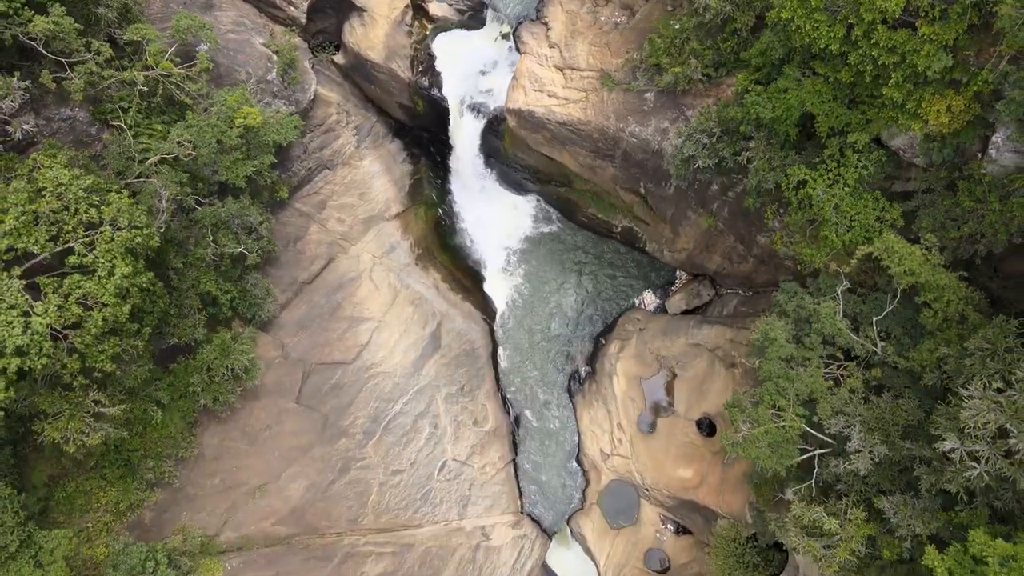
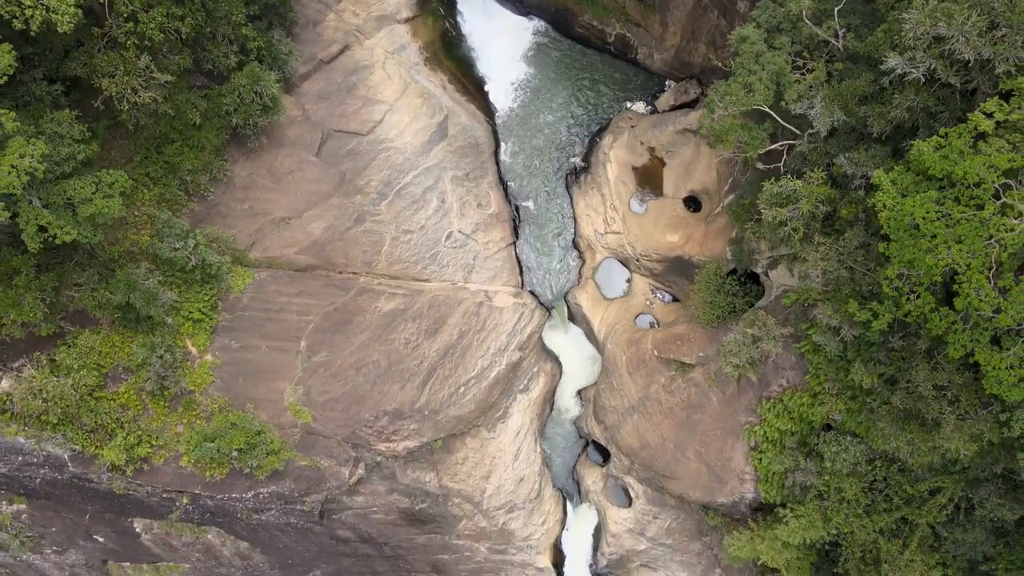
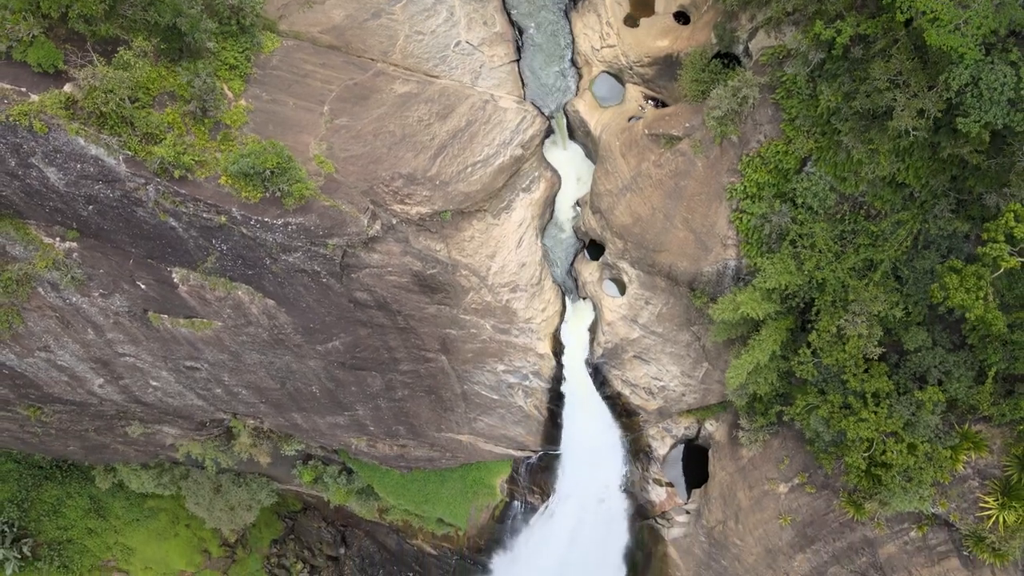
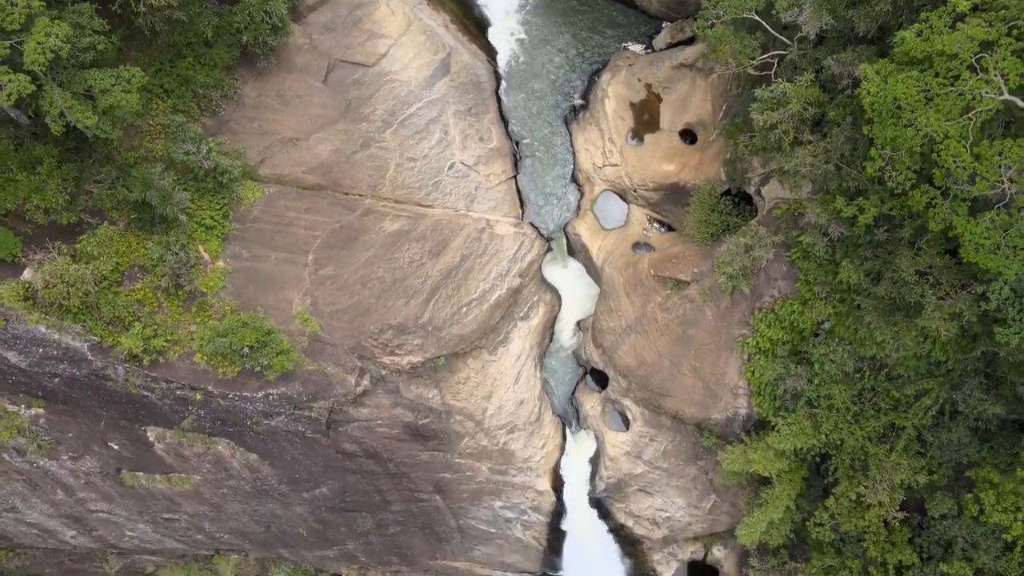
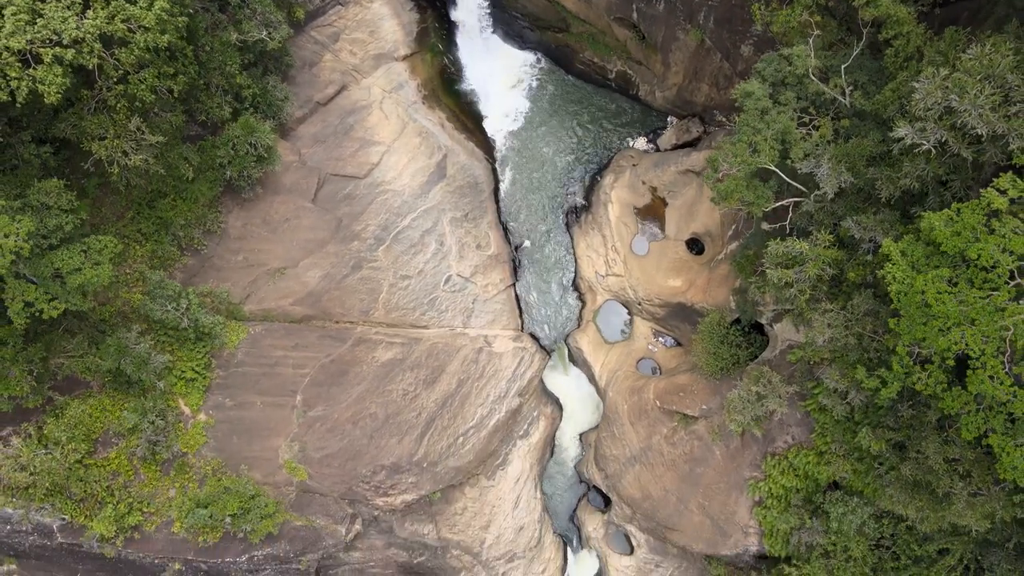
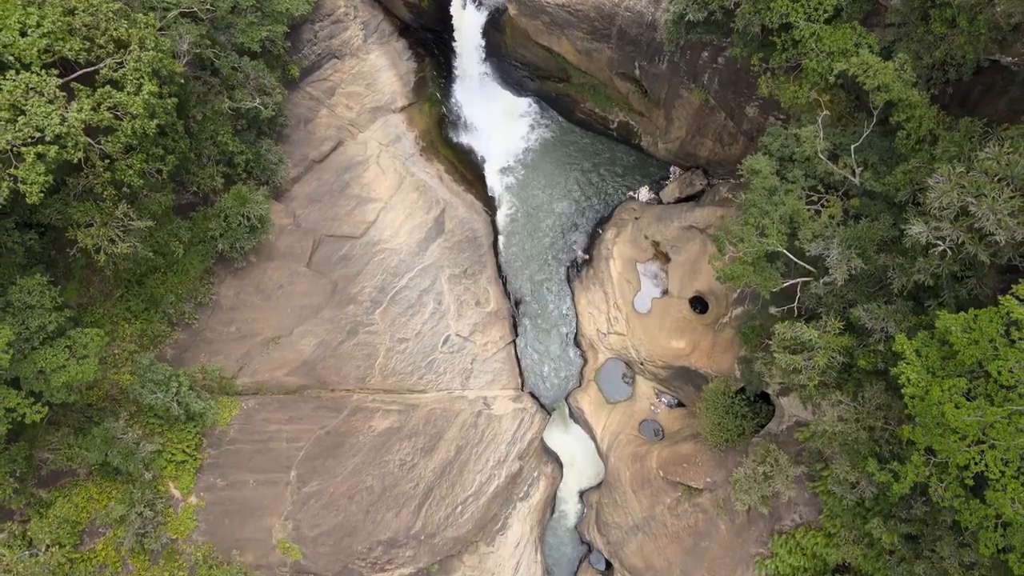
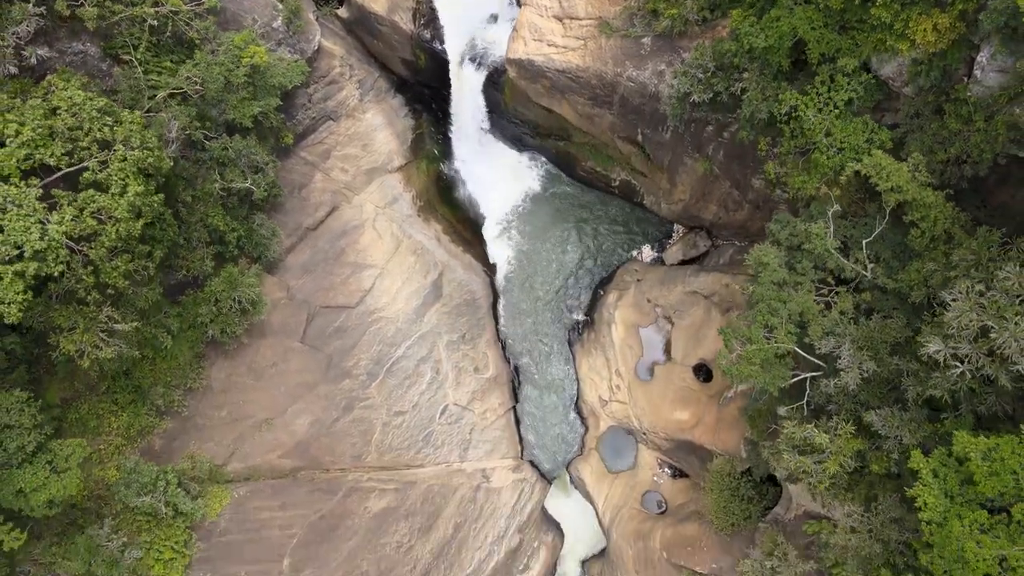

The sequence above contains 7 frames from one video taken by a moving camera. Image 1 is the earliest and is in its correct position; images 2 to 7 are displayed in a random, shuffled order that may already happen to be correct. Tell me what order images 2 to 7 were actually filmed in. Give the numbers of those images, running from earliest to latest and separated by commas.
7, 6, 5, 2, 4, 3
